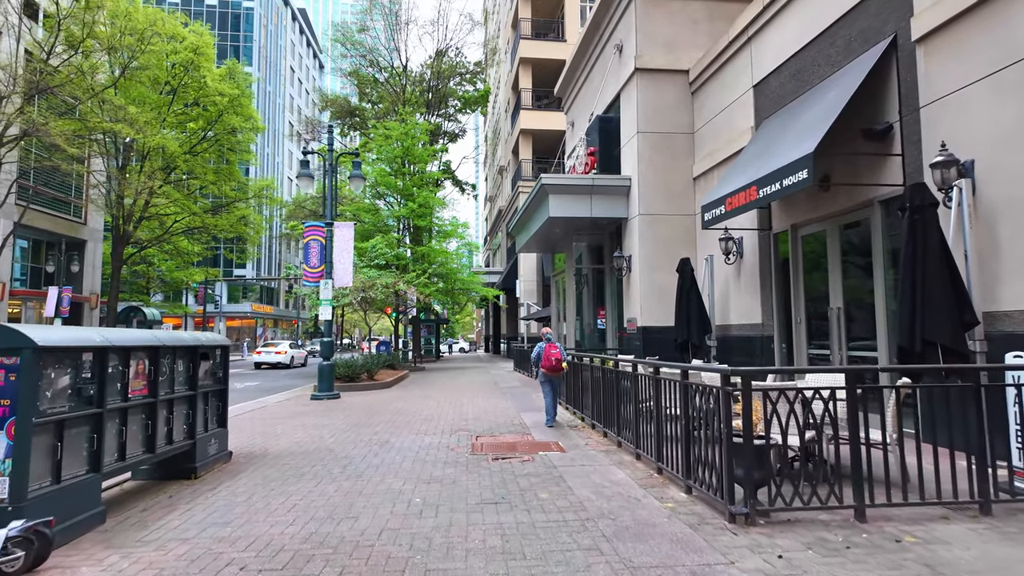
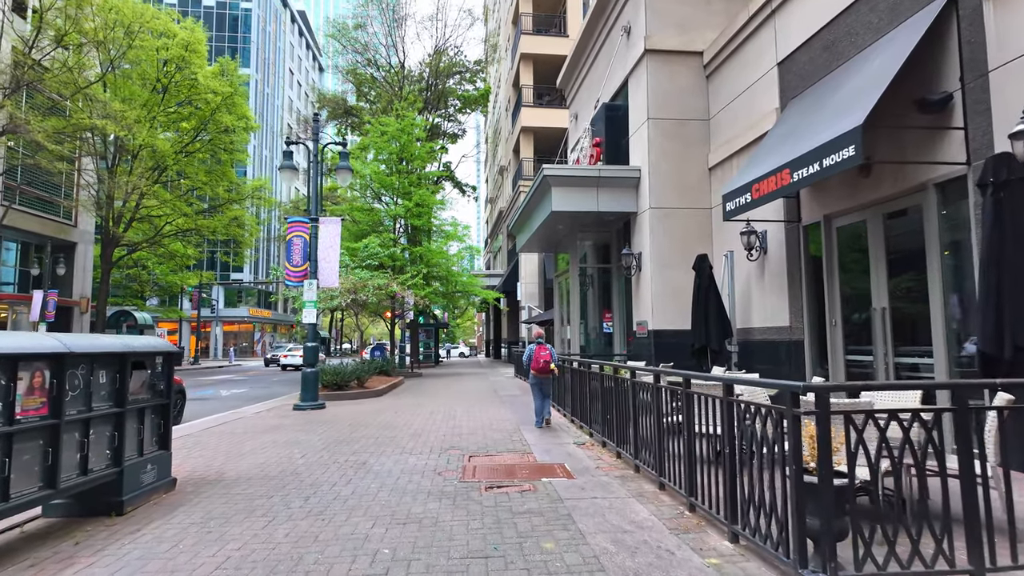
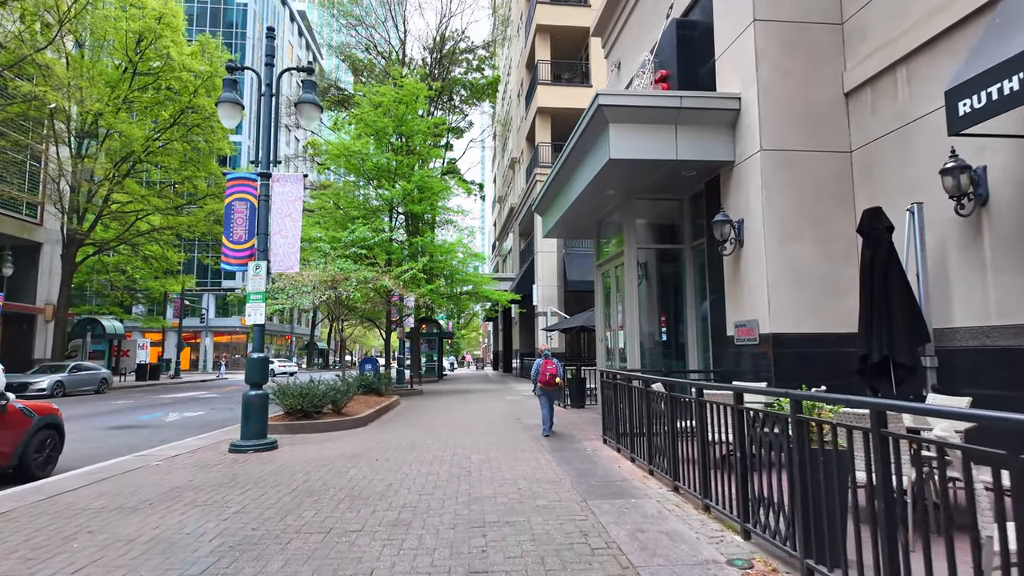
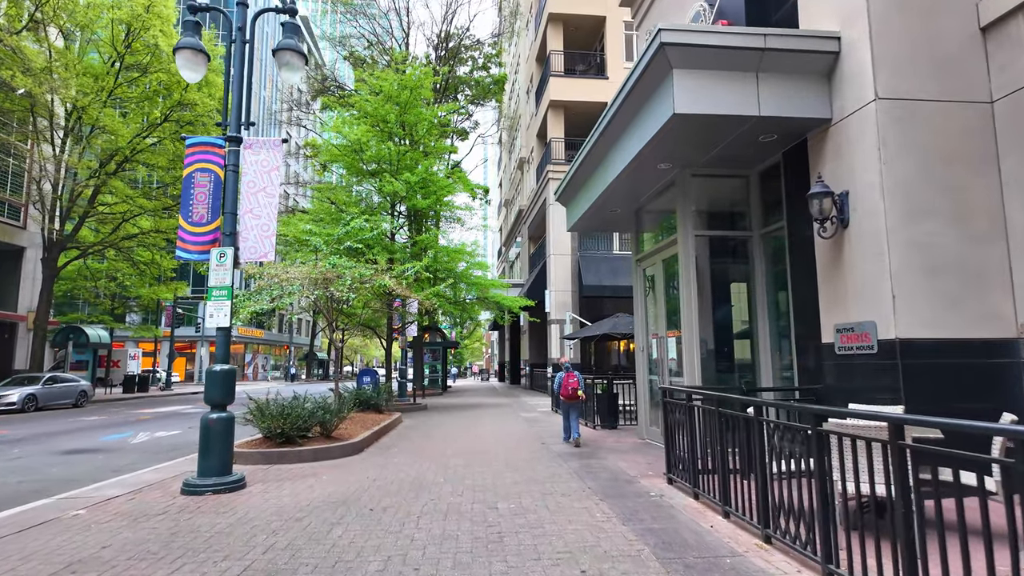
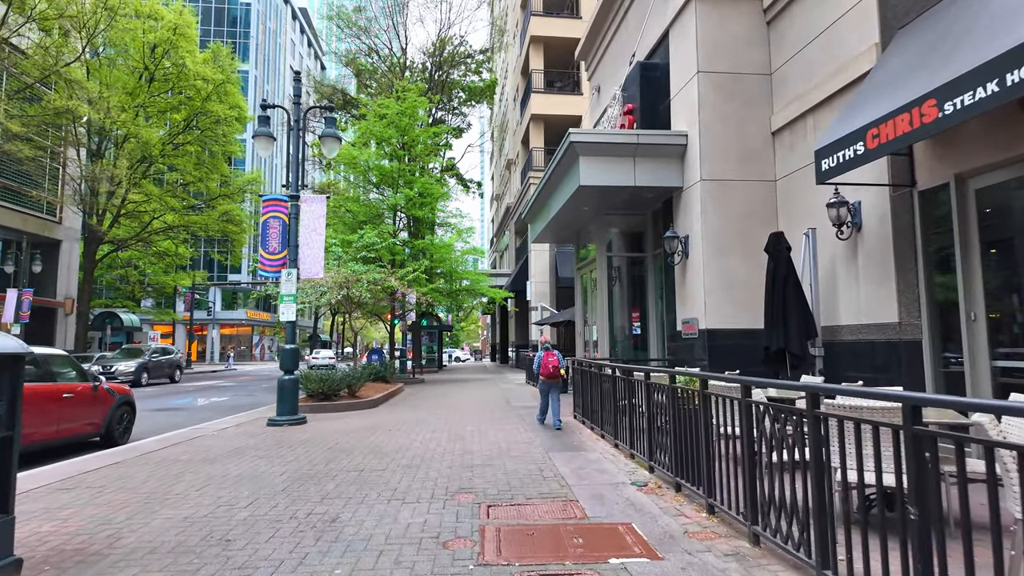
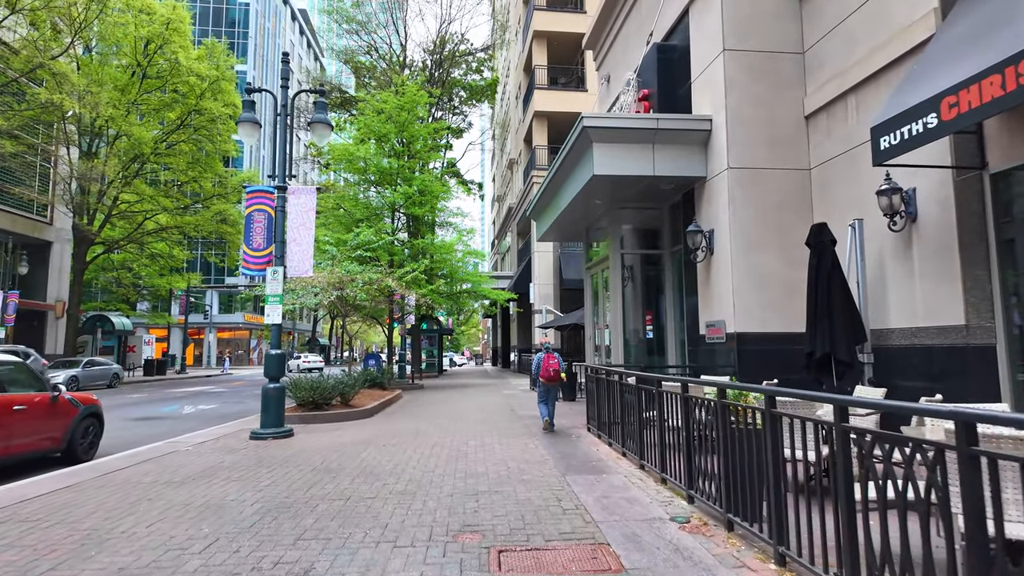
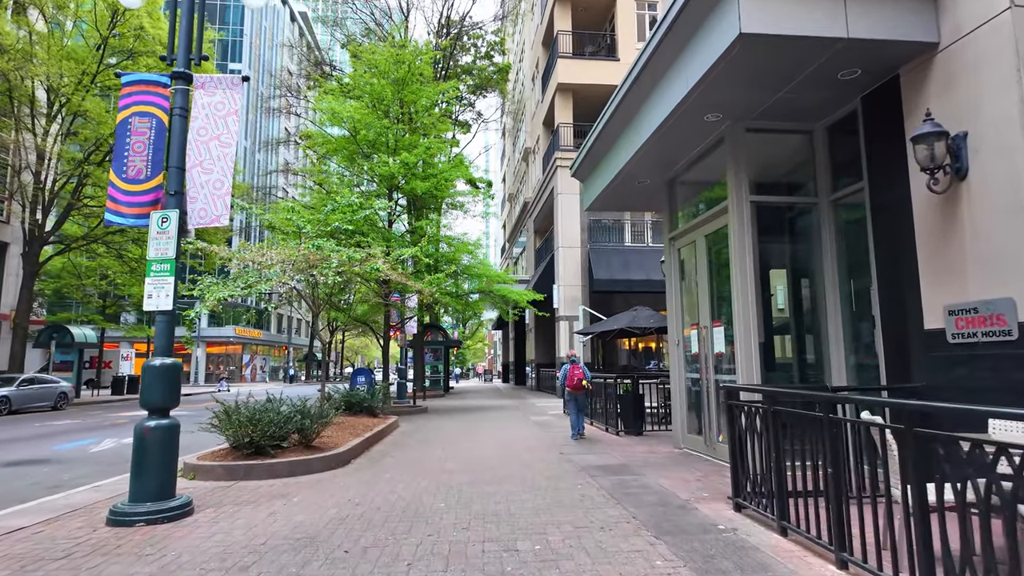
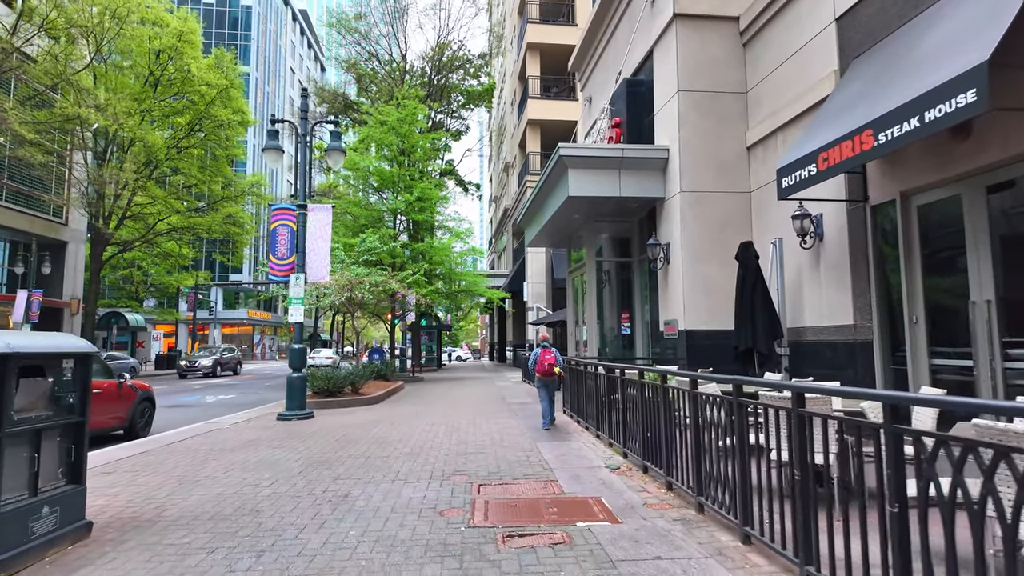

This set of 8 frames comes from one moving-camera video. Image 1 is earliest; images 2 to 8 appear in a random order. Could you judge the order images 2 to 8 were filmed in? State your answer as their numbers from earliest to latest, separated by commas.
2, 8, 5, 6, 3, 4, 7
